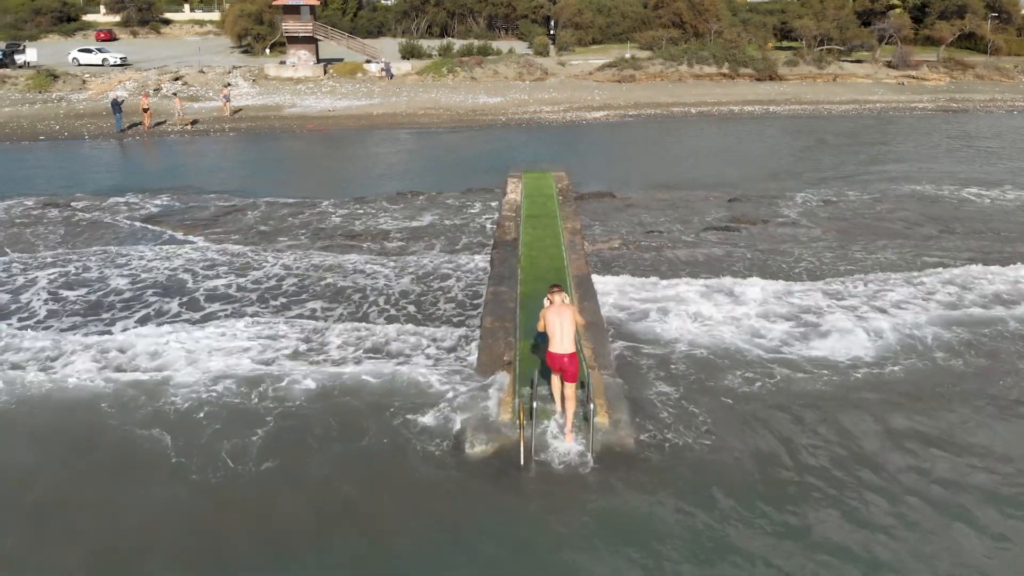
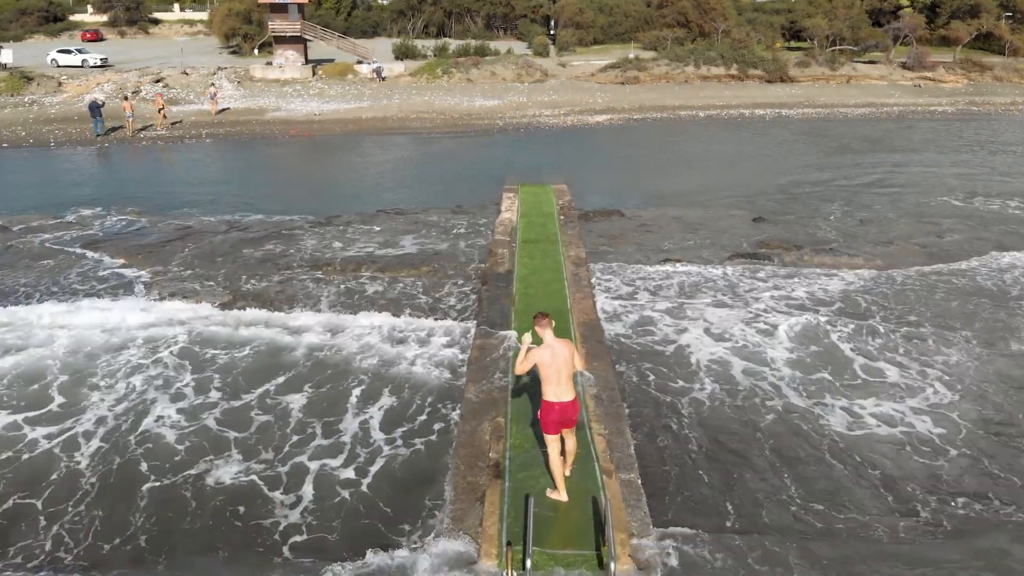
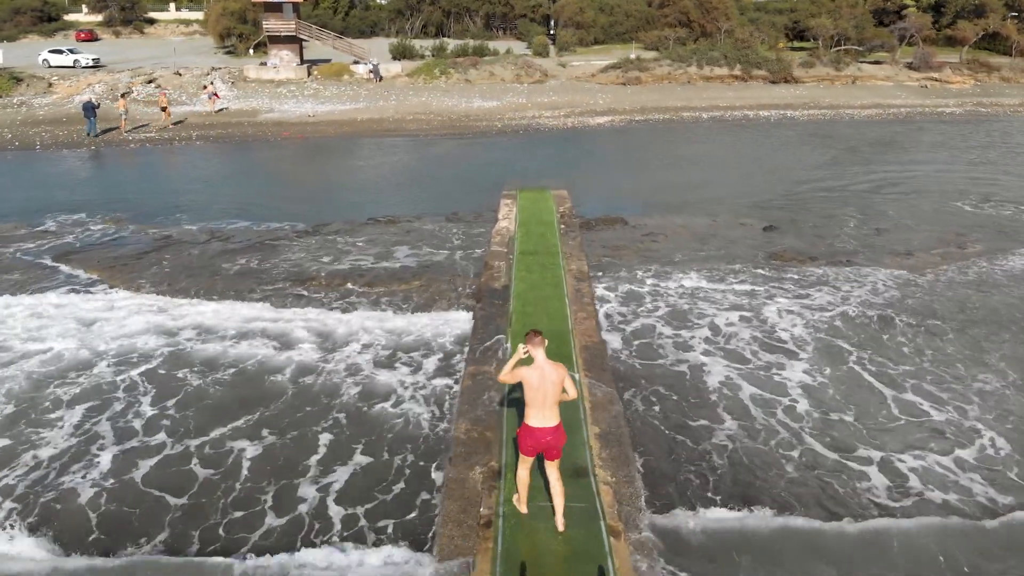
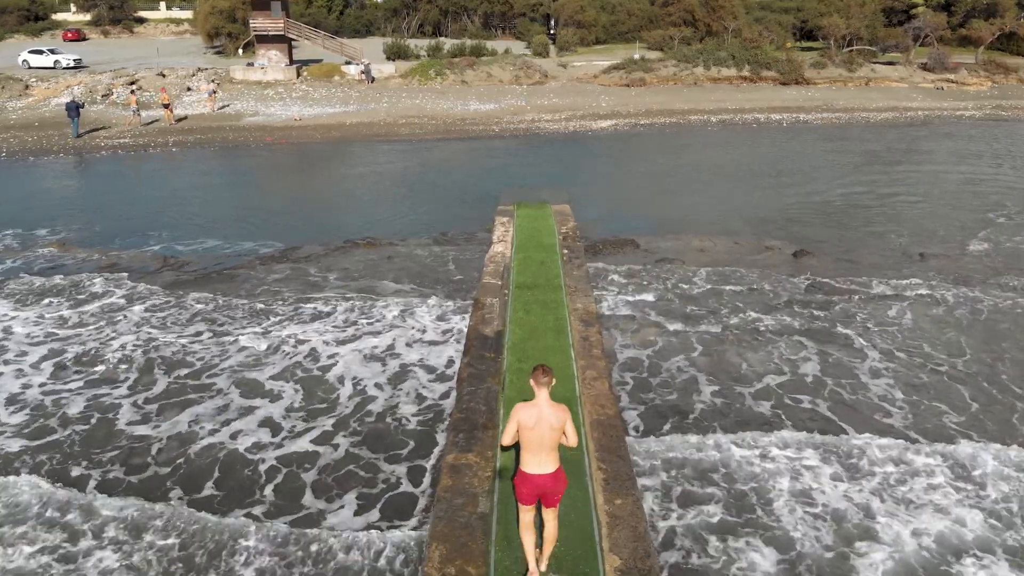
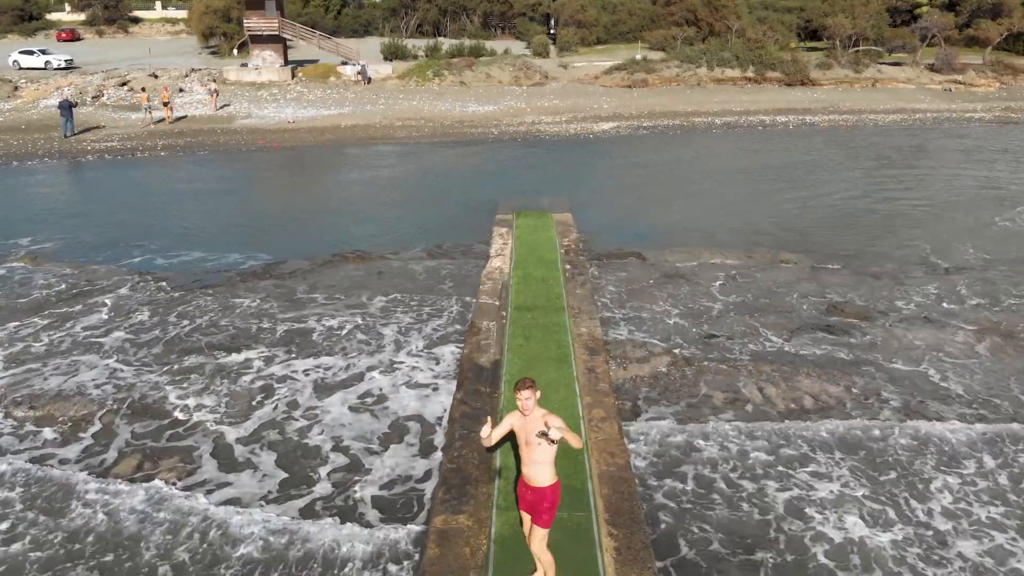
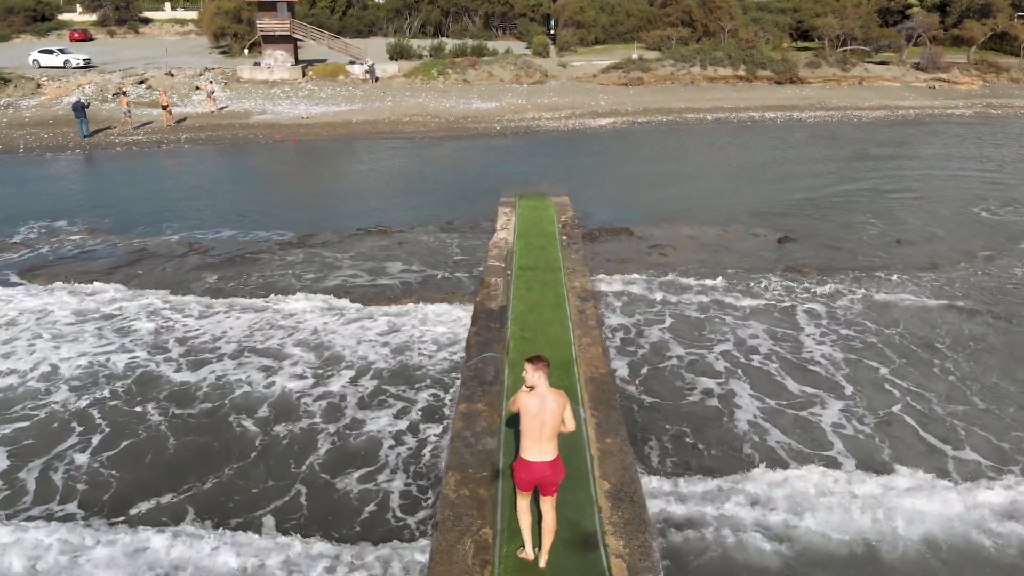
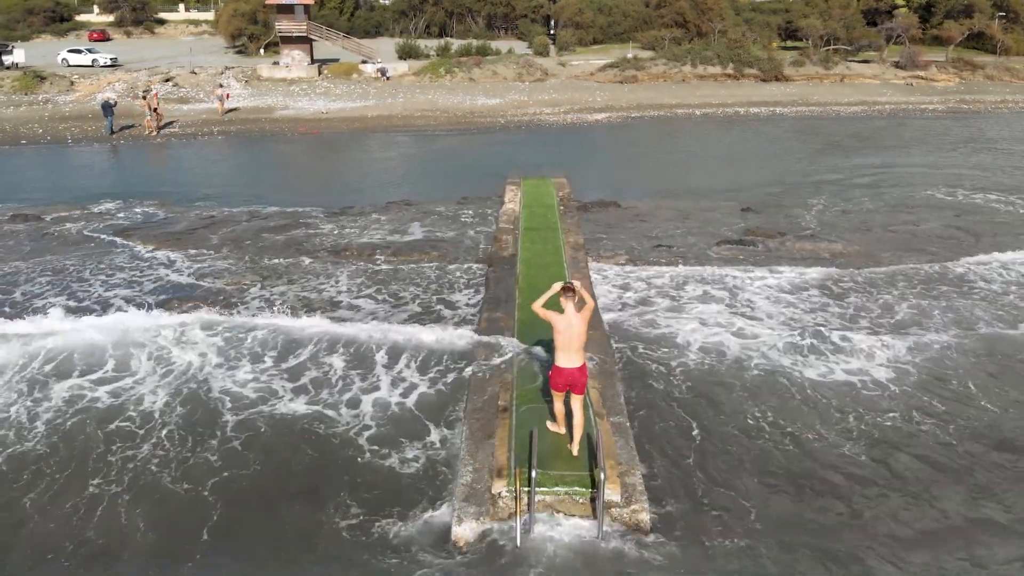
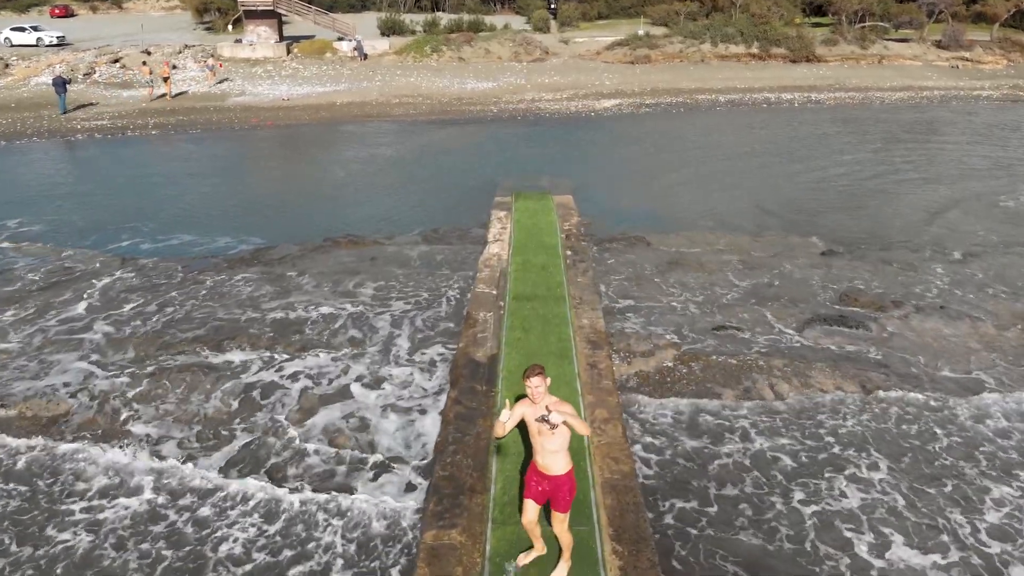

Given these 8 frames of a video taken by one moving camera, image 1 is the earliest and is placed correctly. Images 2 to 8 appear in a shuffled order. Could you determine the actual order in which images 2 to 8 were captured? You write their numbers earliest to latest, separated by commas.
7, 2, 3, 6, 4, 5, 8
